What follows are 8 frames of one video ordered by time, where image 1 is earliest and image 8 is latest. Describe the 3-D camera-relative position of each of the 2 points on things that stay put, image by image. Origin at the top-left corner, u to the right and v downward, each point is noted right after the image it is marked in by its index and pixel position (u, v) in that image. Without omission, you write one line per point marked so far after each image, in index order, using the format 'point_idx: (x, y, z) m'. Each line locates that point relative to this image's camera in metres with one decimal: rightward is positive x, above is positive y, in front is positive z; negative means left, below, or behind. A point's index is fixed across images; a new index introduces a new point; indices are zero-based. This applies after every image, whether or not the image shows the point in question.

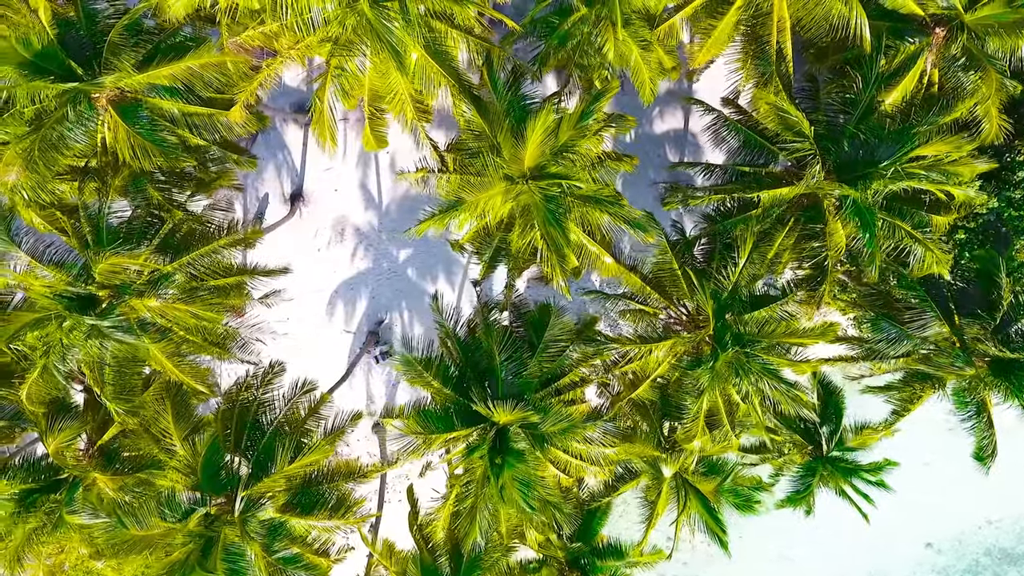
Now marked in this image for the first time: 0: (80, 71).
0: (-4.2, +2.2, +7.3) m
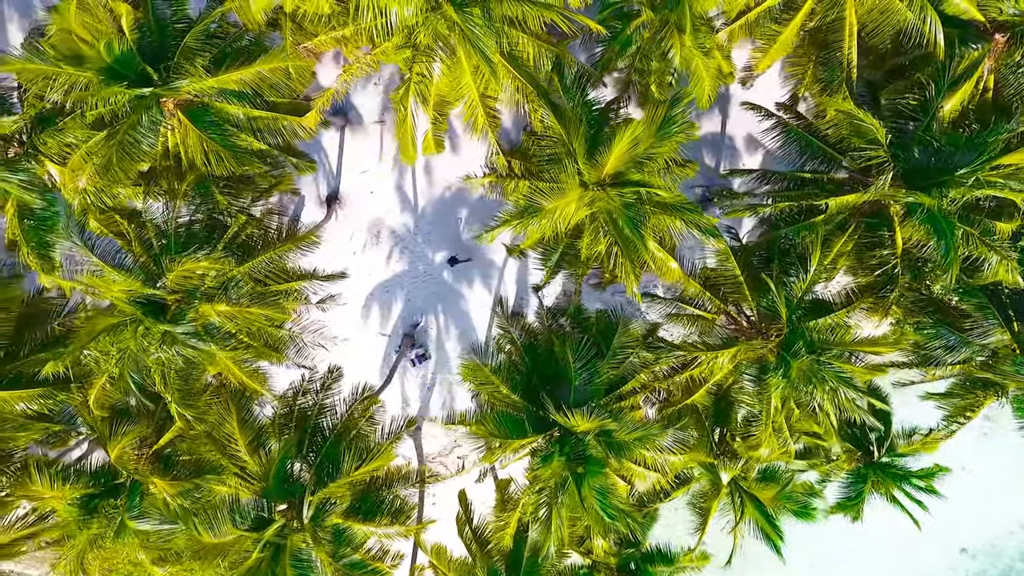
0: (-3.5, +2.1, +7.3) m
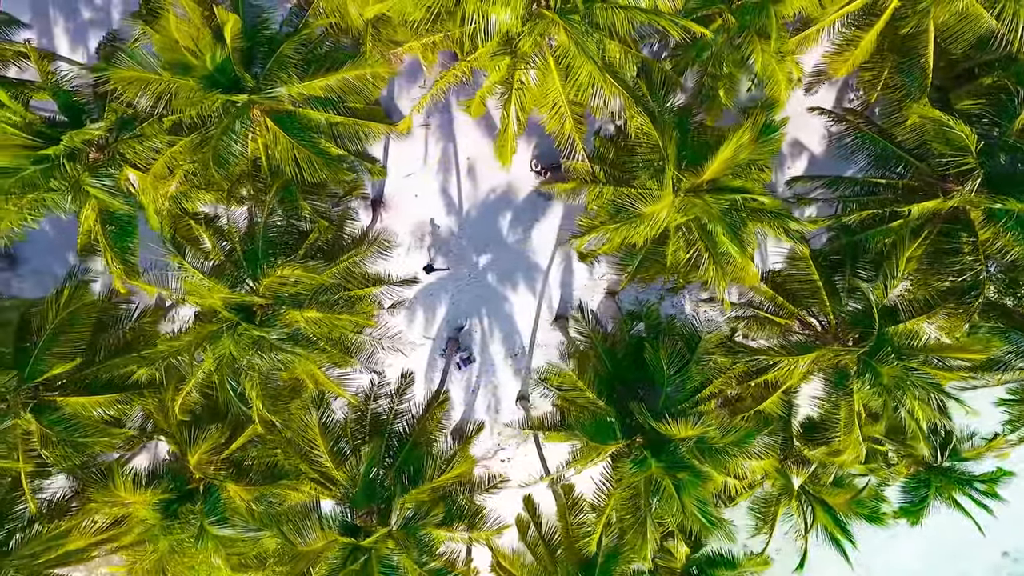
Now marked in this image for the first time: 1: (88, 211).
0: (-2.6, +2.1, +7.3) m
1: (-4.6, +0.9, +7.9) m
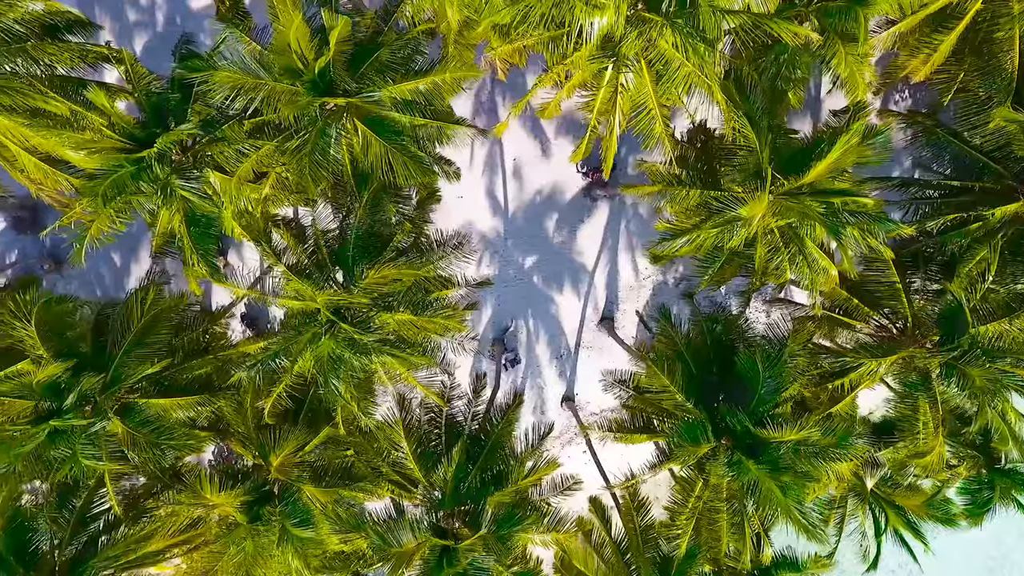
0: (-1.6, +2.1, +7.3) m
1: (-3.7, +0.8, +7.9) m
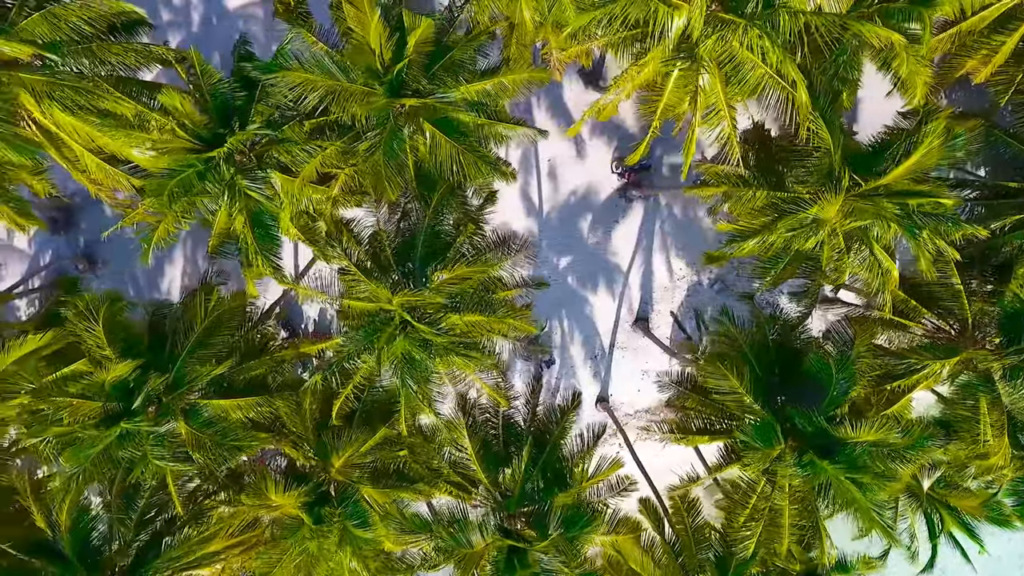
0: (-0.9, +2.0, +7.3) m
1: (-3.0, +0.8, +7.9) m
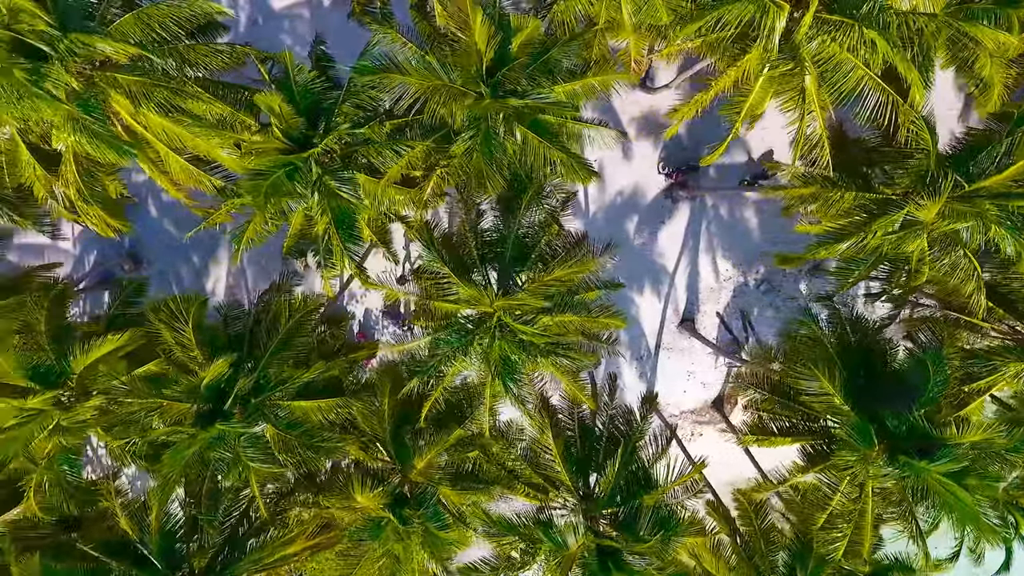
0: (0.0, +2.0, +7.3) m
1: (-2.1, +0.8, +7.9) m
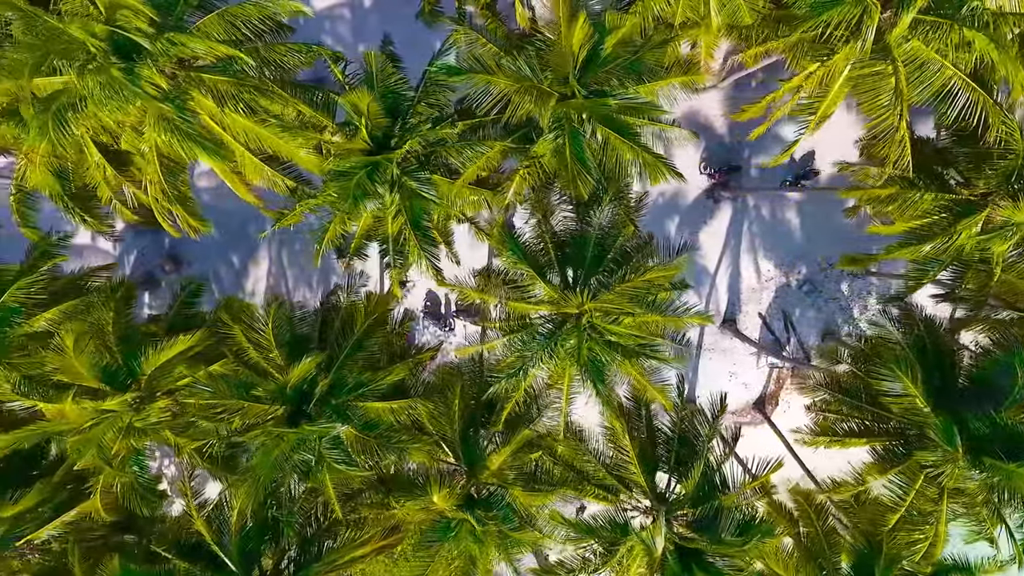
0: (+0.9, +2.0, +7.2) m
1: (-1.2, +0.8, +7.9) m
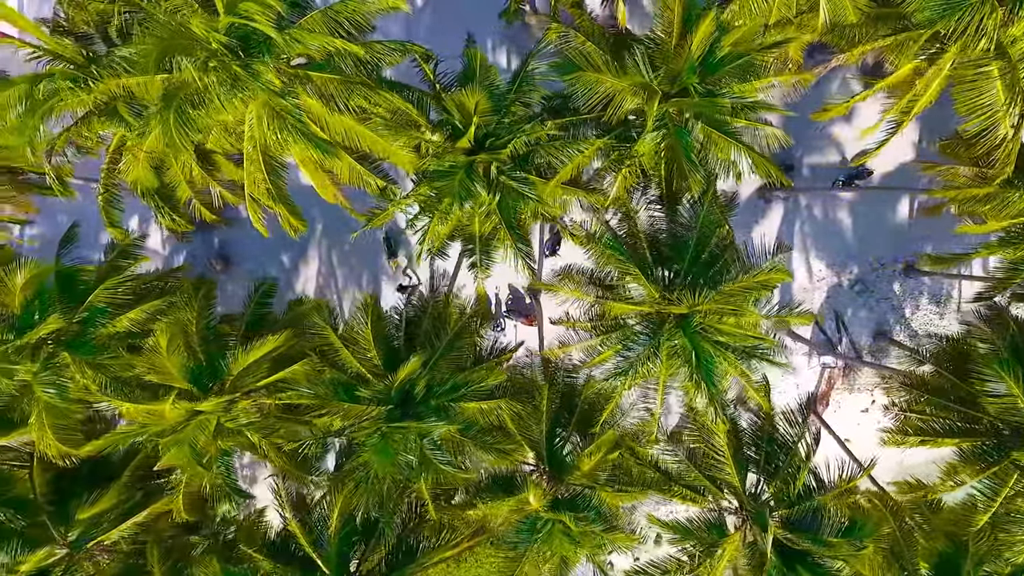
0: (+1.9, +2.0, +7.2) m
1: (-0.2, +0.8, +7.8) m
